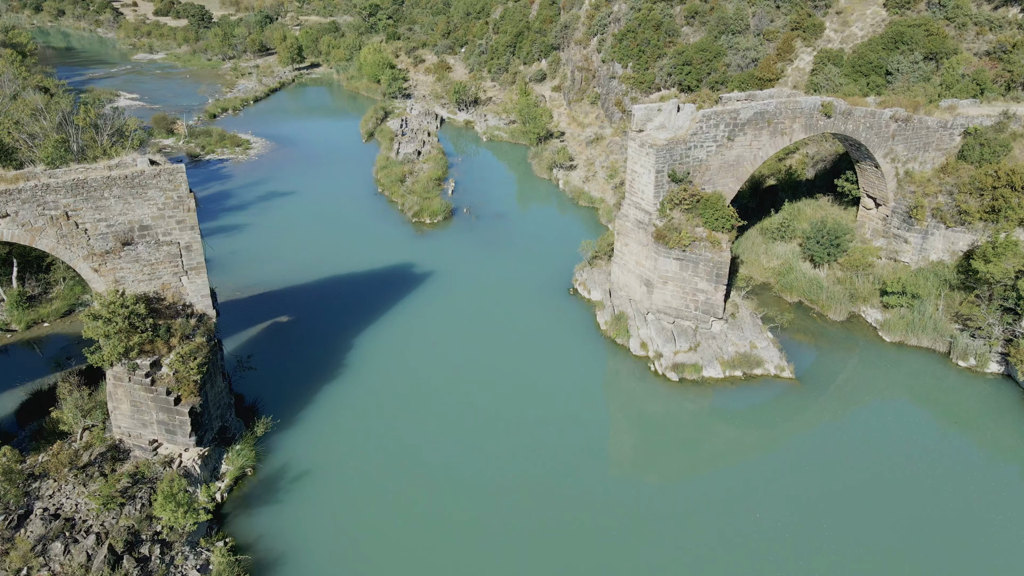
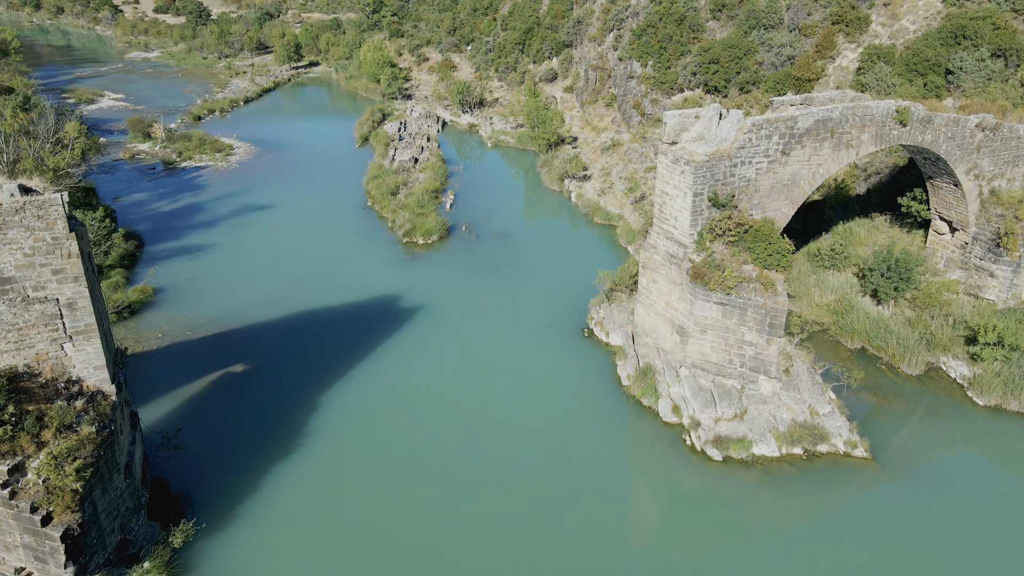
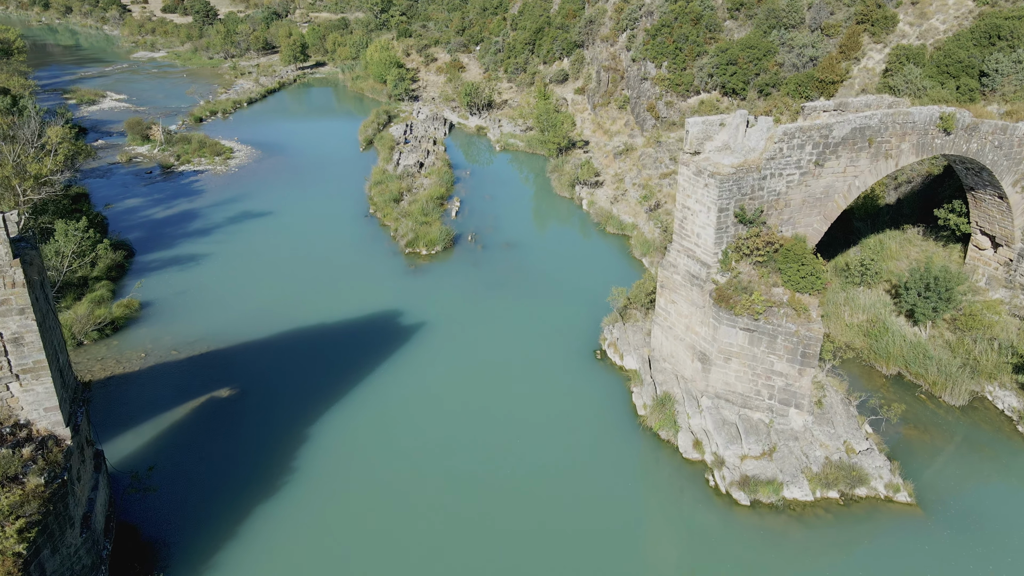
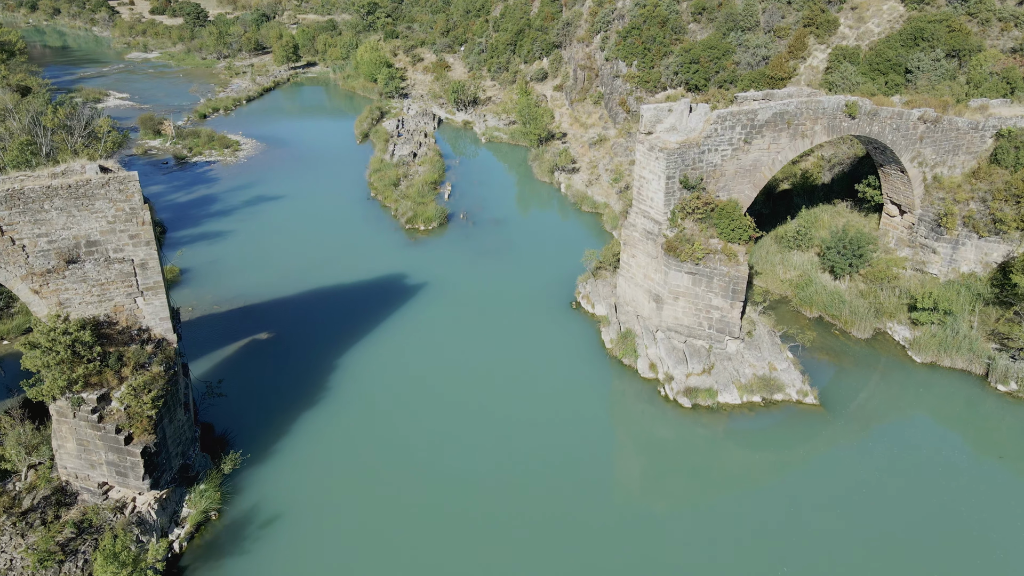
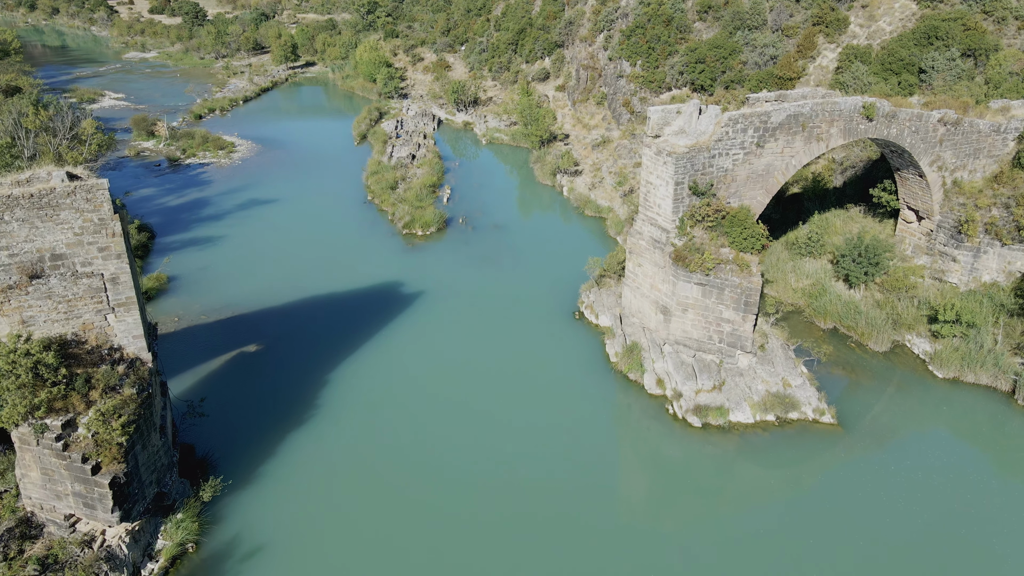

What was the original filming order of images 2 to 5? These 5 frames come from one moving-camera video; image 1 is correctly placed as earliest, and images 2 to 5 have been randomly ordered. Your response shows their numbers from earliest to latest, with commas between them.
4, 5, 2, 3
